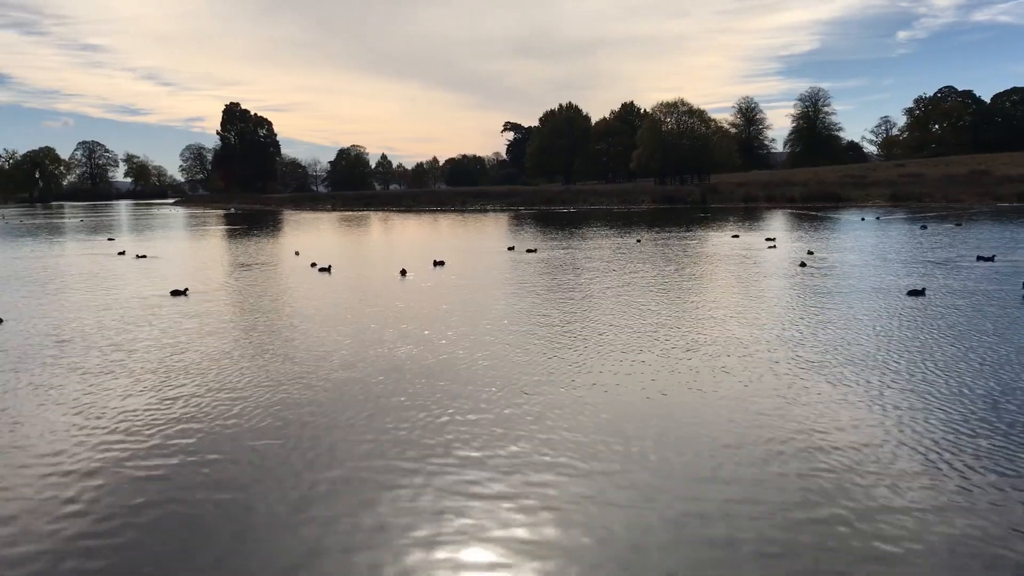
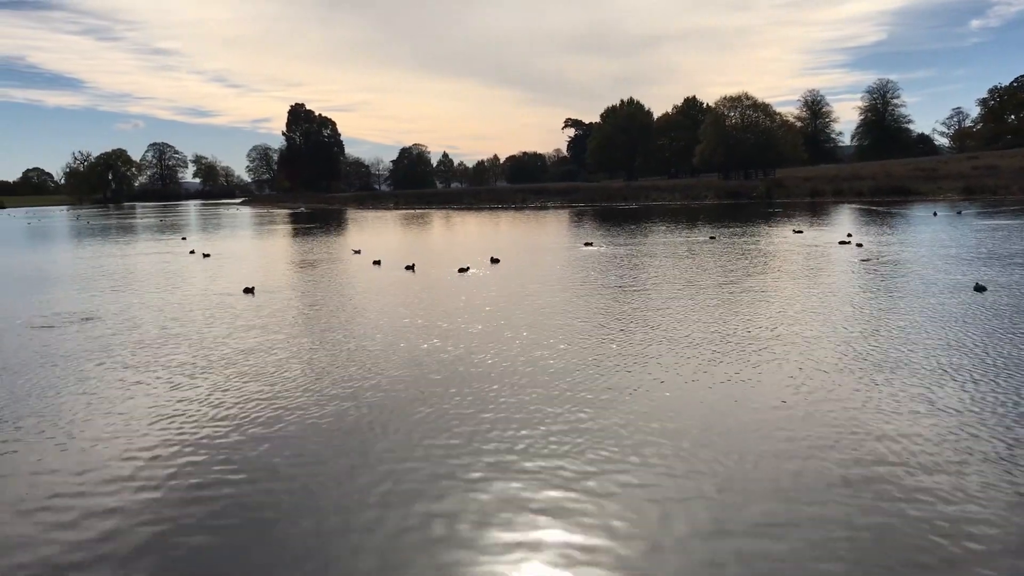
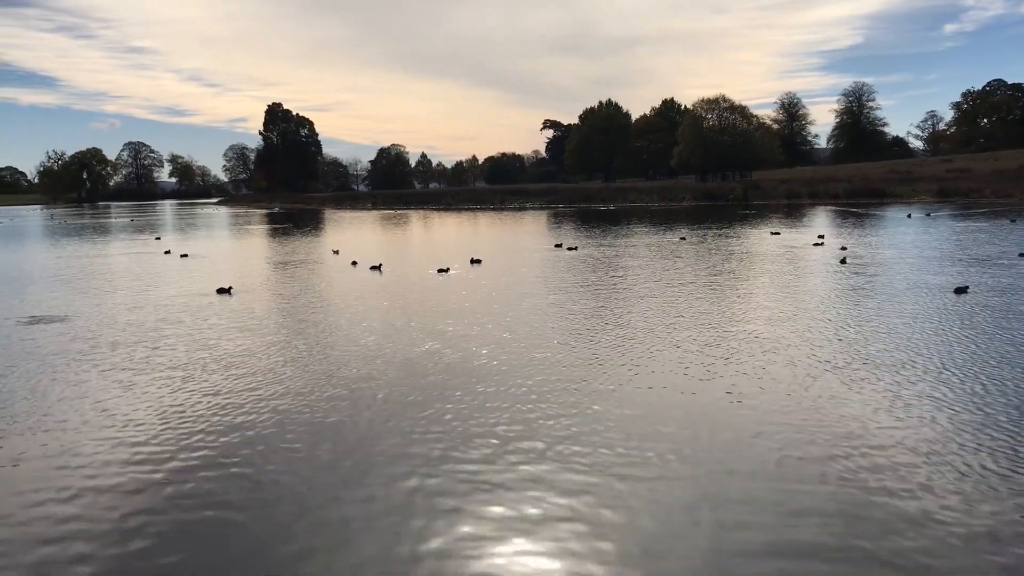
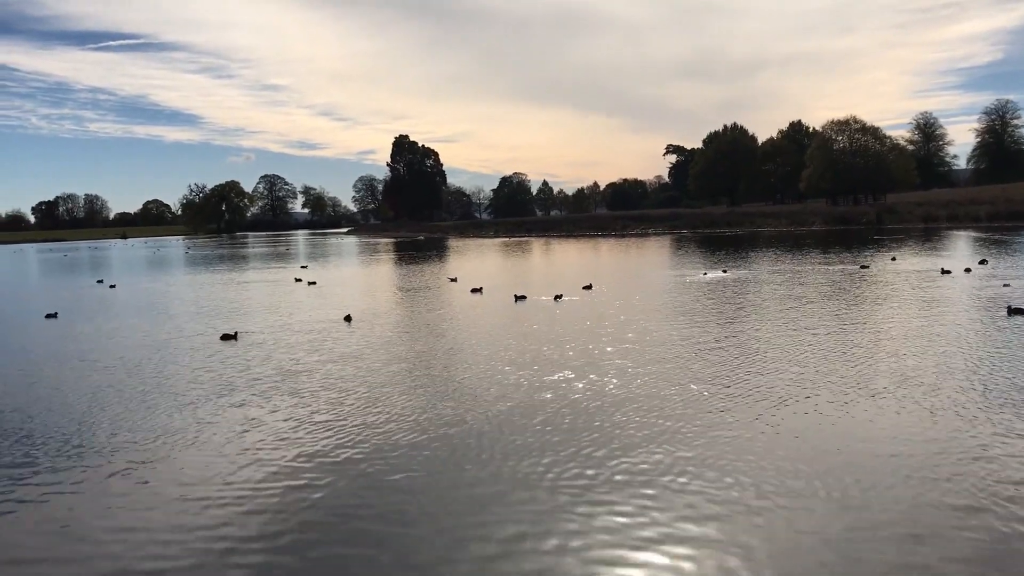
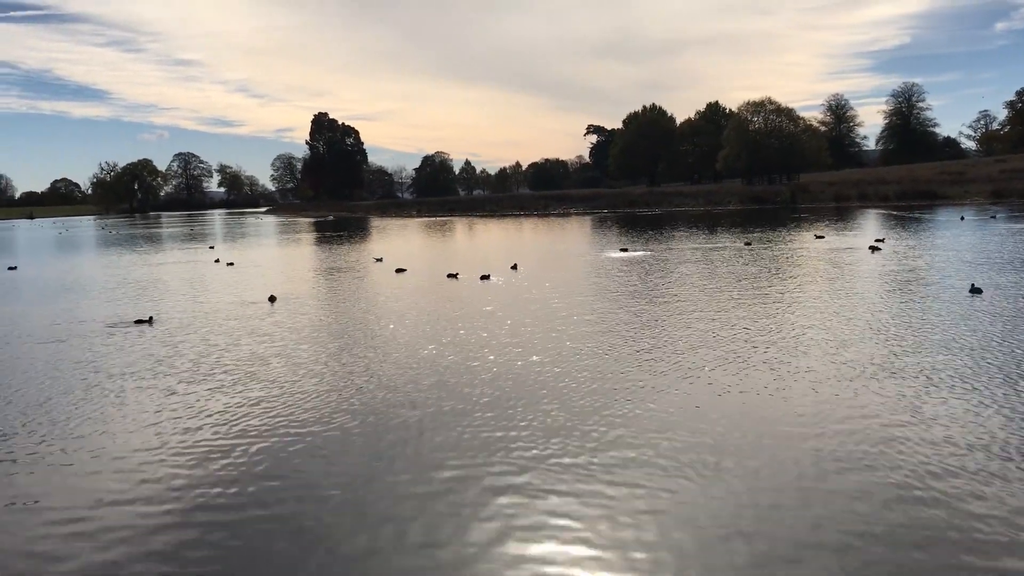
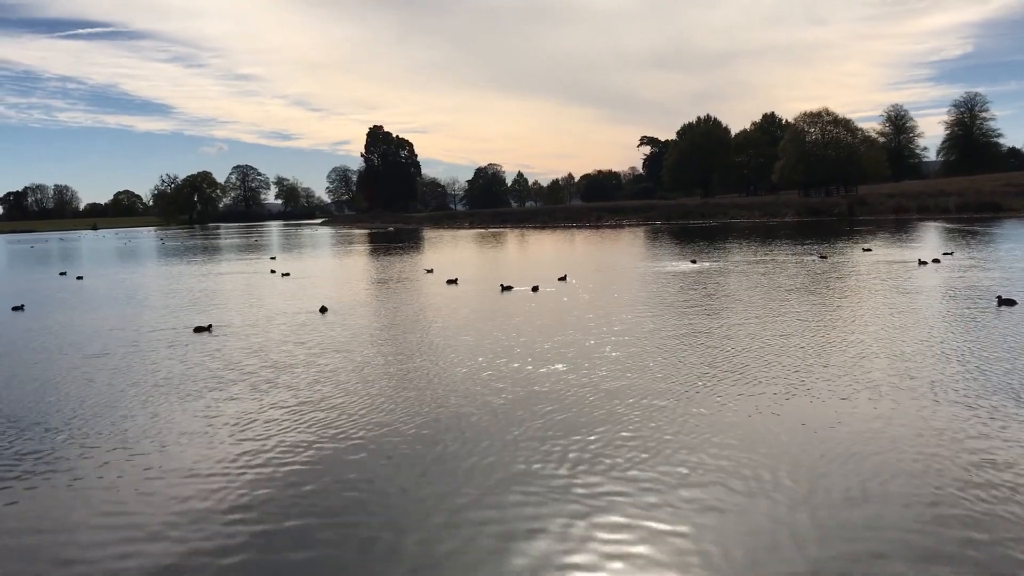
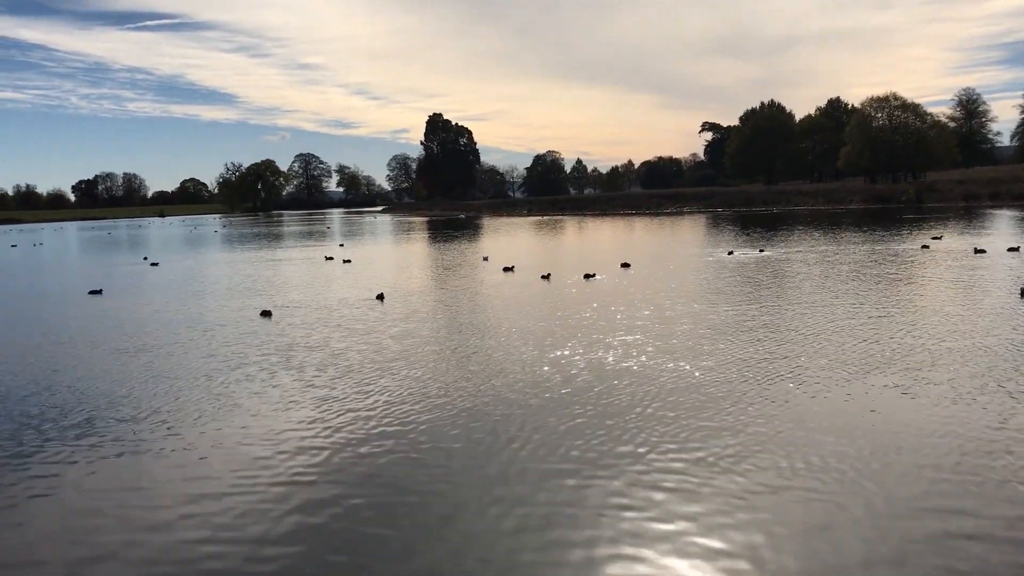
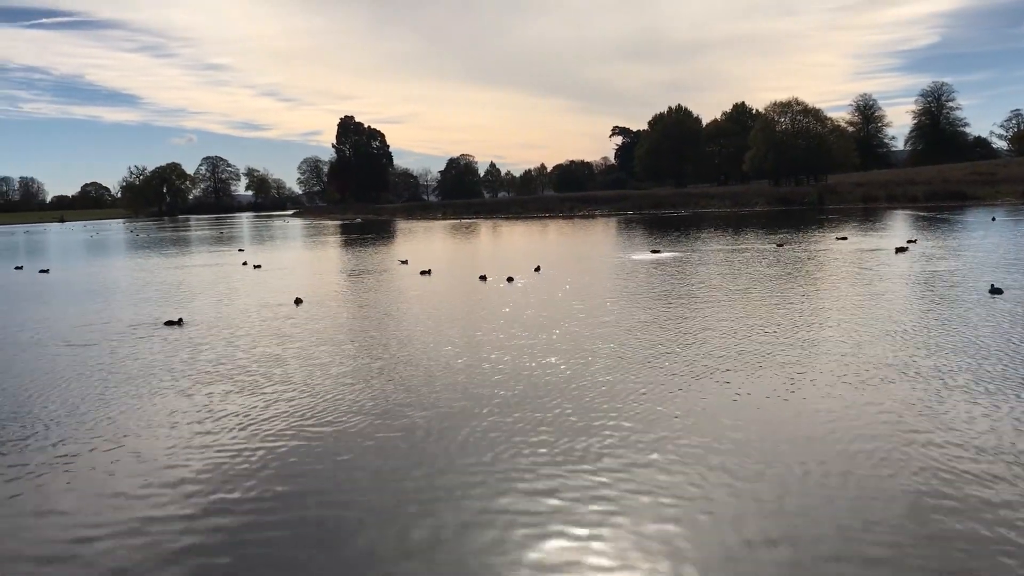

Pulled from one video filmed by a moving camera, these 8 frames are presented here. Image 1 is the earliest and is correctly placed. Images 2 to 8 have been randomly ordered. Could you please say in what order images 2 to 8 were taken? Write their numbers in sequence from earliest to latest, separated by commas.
3, 2, 5, 8, 6, 4, 7
